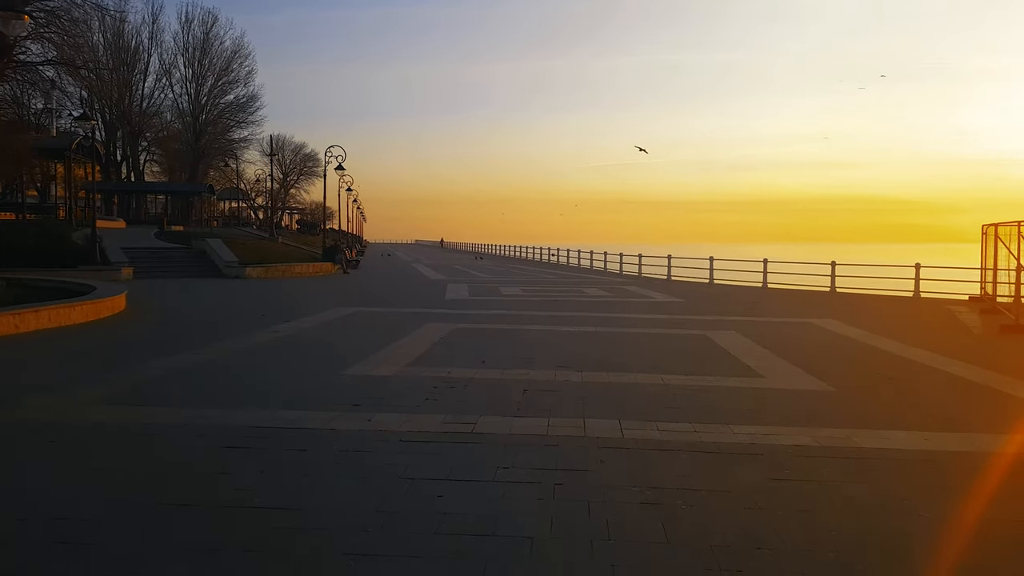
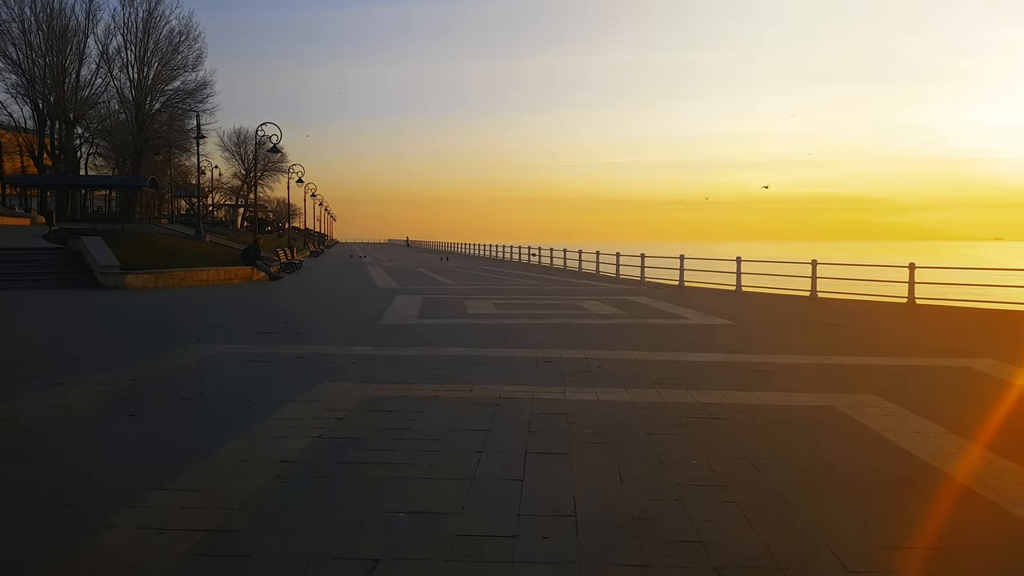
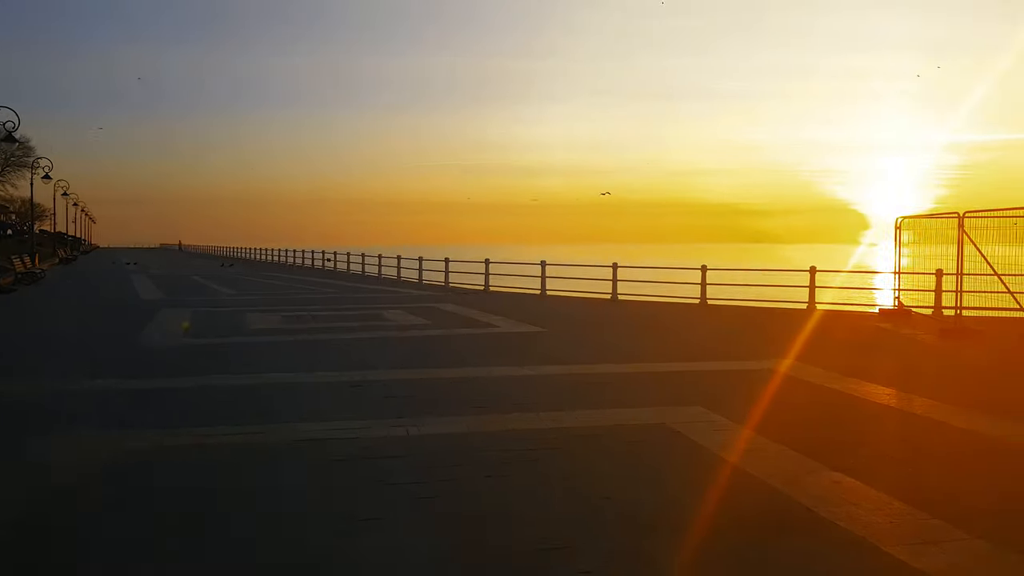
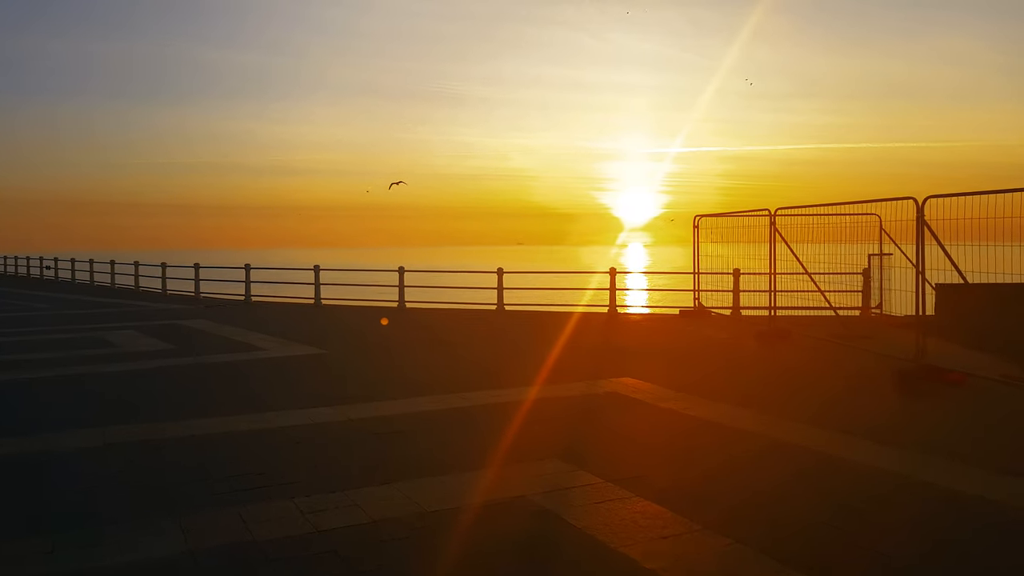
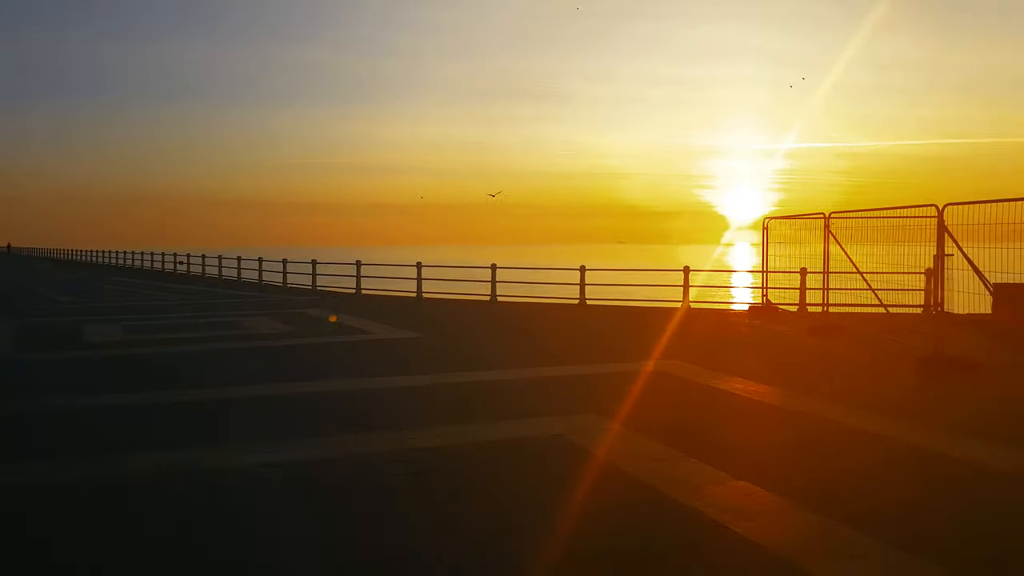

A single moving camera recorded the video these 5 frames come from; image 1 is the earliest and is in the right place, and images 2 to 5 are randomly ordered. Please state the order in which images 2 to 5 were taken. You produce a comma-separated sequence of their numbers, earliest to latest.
2, 3, 5, 4
